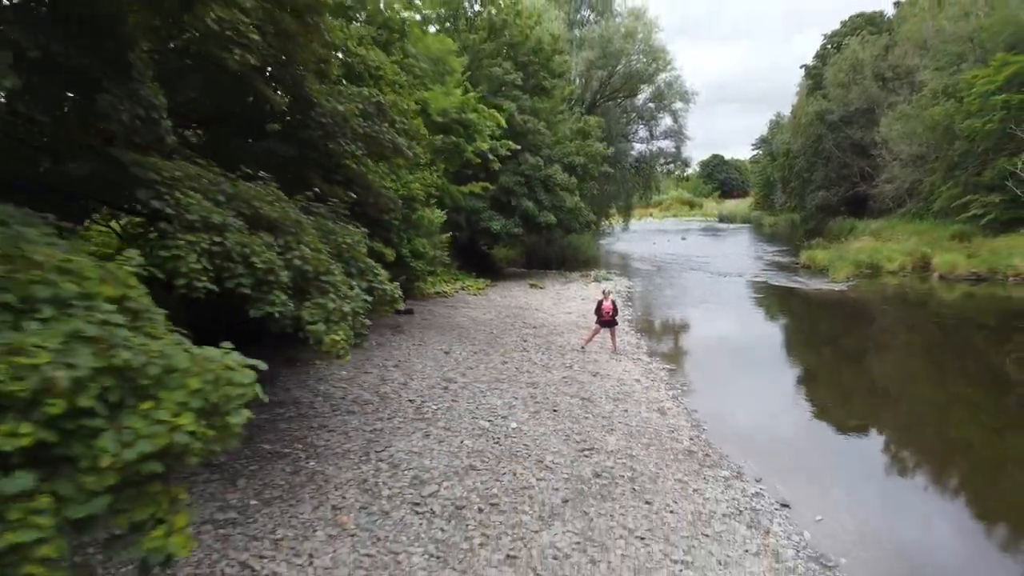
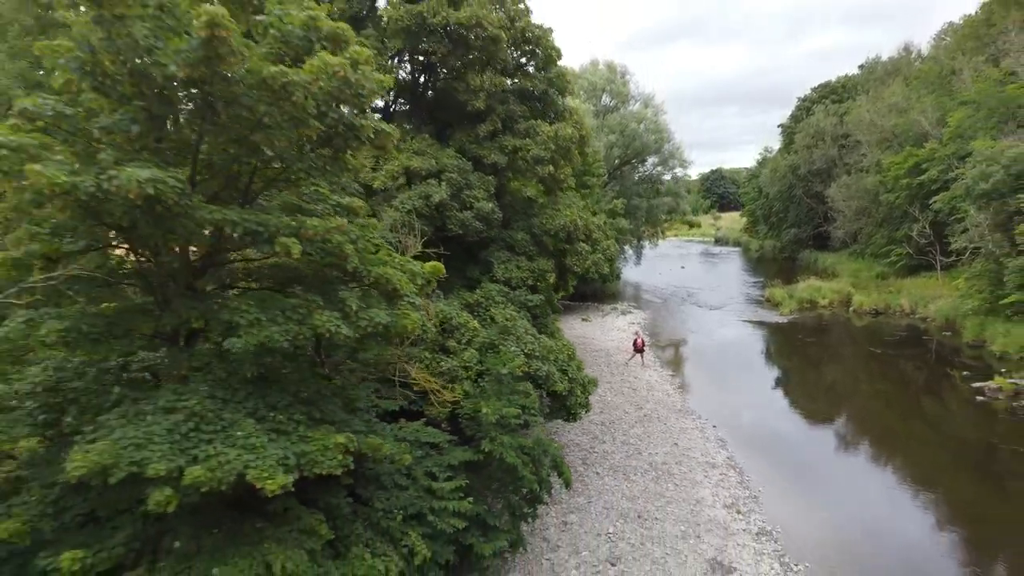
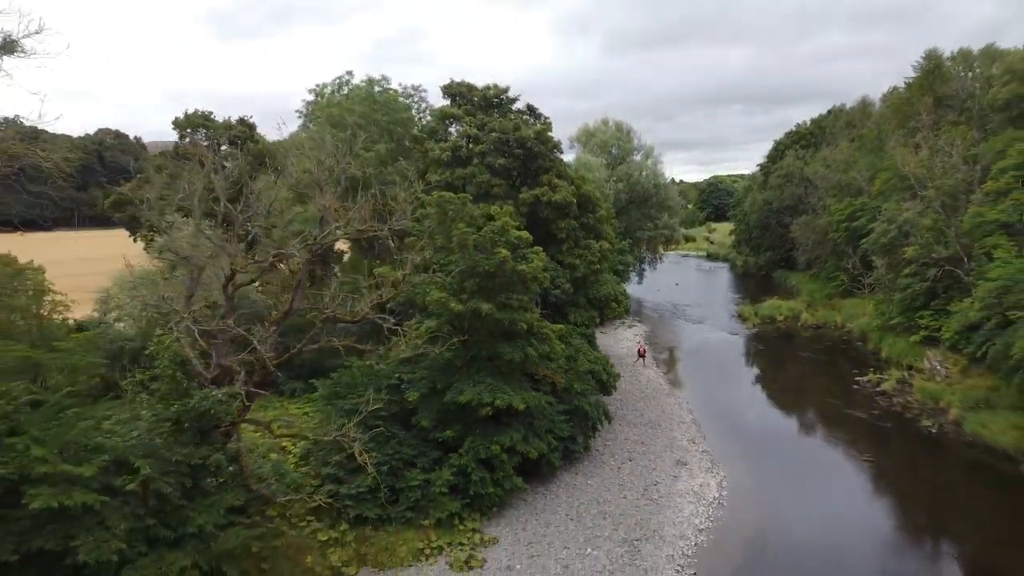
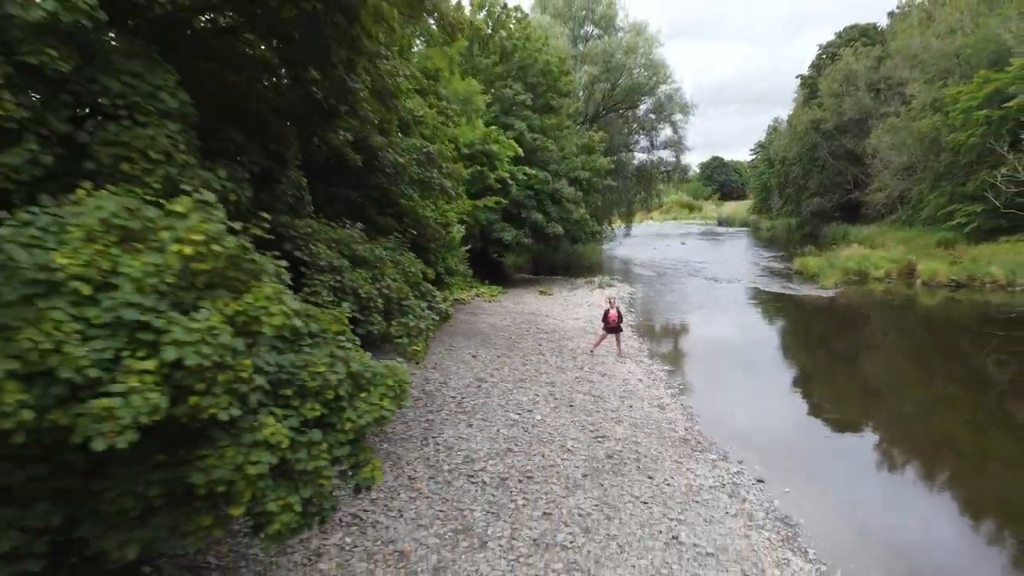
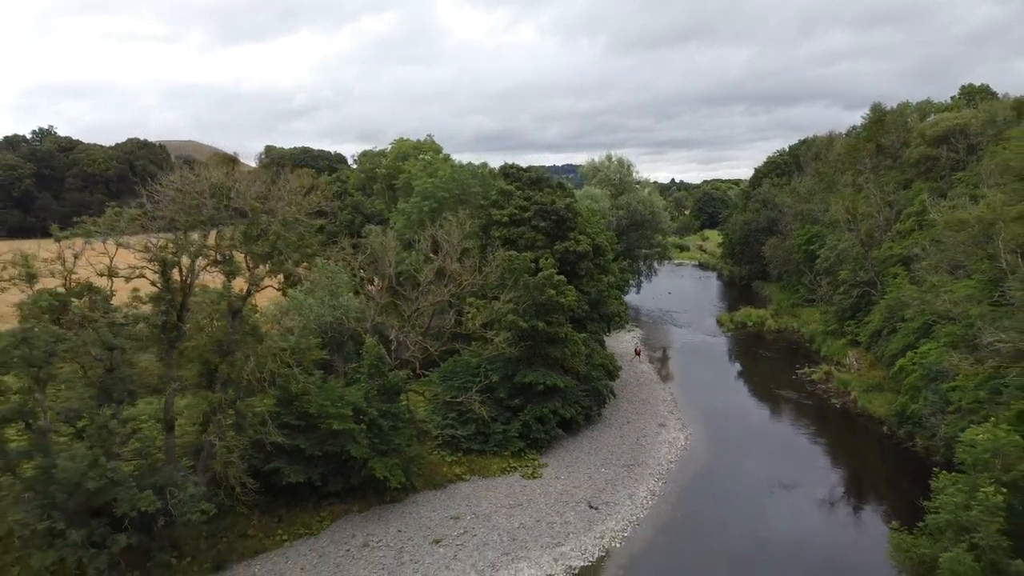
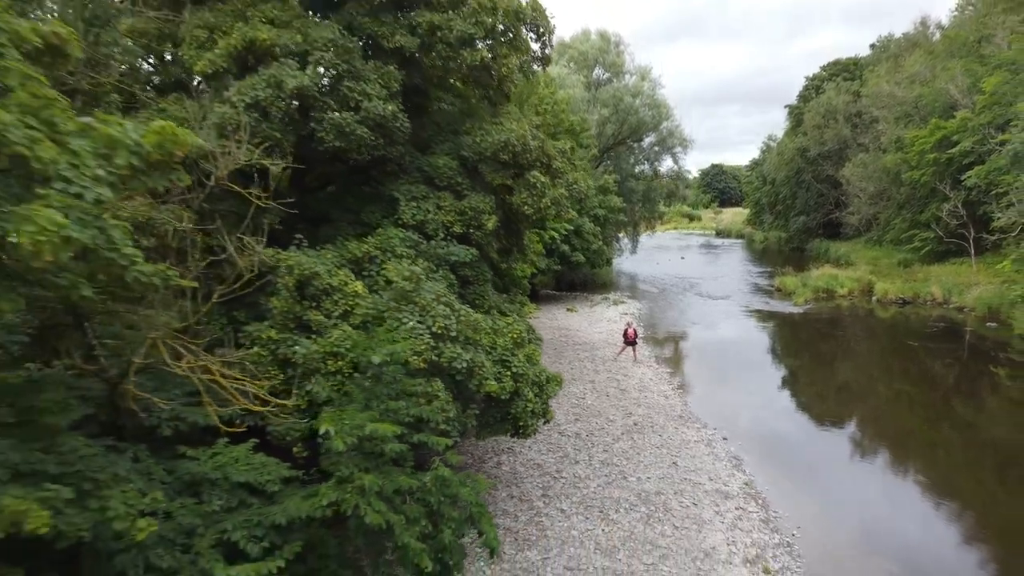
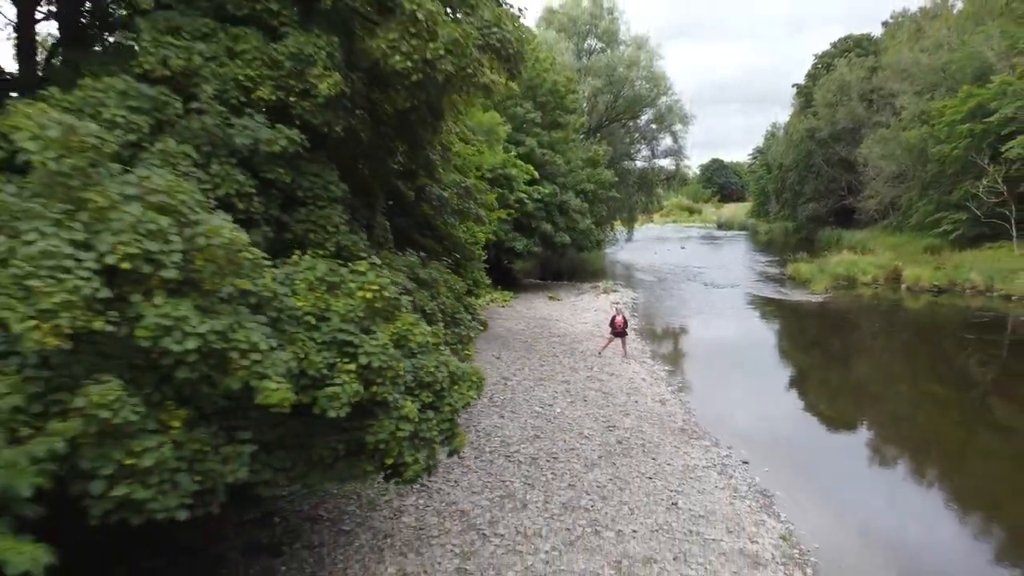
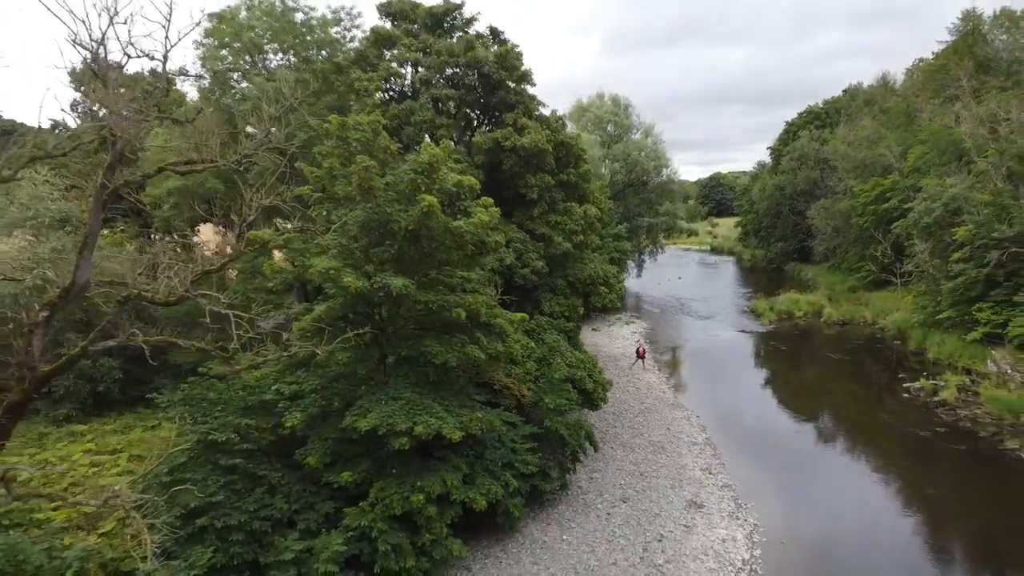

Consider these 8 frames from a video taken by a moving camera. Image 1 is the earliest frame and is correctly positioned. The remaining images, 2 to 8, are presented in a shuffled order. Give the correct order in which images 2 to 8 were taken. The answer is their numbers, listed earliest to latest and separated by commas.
4, 7, 6, 2, 8, 3, 5
